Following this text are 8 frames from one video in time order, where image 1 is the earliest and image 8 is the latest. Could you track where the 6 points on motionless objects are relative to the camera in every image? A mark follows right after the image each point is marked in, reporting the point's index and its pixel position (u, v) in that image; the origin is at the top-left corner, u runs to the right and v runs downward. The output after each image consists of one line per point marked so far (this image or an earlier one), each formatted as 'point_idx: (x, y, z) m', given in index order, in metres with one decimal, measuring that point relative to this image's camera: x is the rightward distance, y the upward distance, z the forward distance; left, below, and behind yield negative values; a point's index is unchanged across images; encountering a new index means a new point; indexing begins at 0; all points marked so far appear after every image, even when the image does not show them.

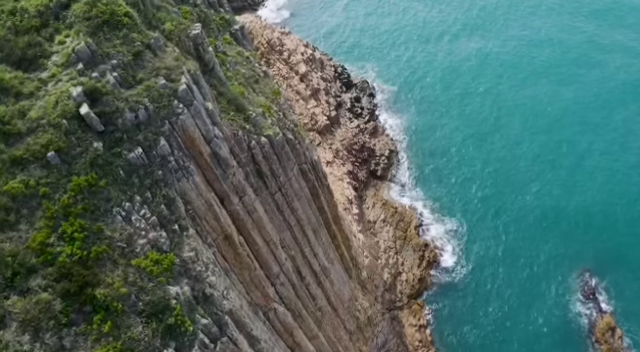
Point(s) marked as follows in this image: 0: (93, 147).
0: (-7.4, +1.0, +18.8) m
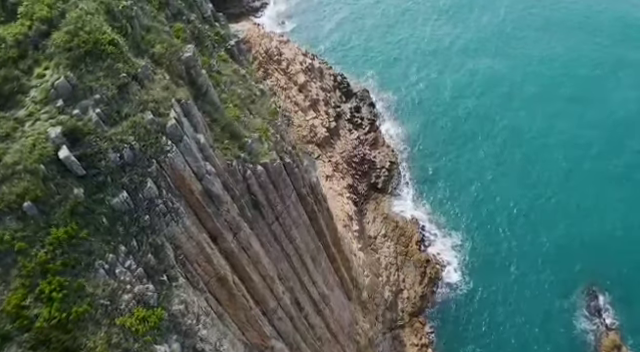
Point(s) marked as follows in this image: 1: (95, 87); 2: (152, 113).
0: (-7.4, -0.5, +17.3) m
1: (-7.5, +2.9, +19.2) m
2: (-5.8, +2.2, +19.9) m
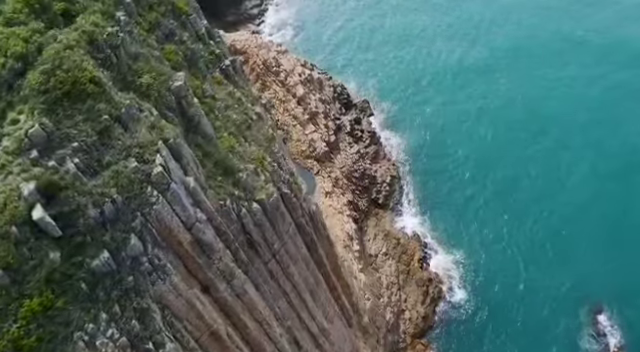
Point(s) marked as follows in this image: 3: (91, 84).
0: (-7.4, -2.2, +15.7) m
1: (-7.5, +1.3, +17.6) m
2: (-5.8, +0.5, +18.3) m
3: (-7.4, +3.0, +18.7) m
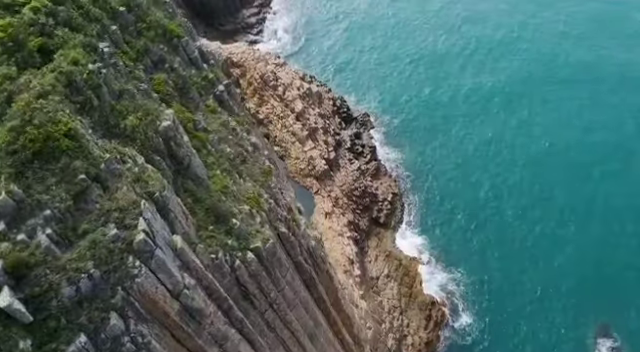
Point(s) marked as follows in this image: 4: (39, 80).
0: (-7.4, -4.2, +14.0) m
1: (-7.5, -0.7, +15.8) m
2: (-5.8, -1.4, +16.5) m
3: (-7.4, +1.1, +16.9) m
4: (-9.1, +3.1, +18.8) m
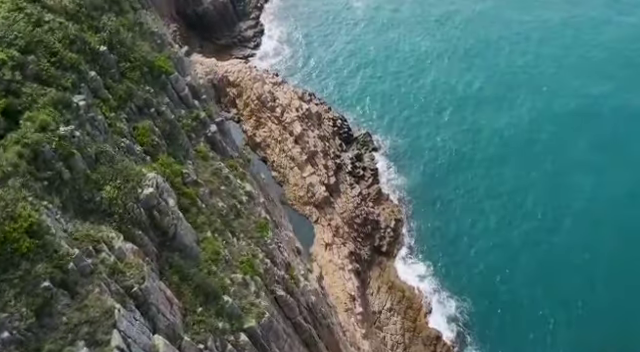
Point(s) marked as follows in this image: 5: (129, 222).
0: (-7.3, -7.0, +11.8) m
1: (-7.5, -3.4, +13.5) m
2: (-5.8, -4.1, +14.2) m
3: (-7.4, -1.6, +14.6) m
4: (-9.1, +0.5, +16.3) m
5: (-6.3, -1.5, +18.8) m
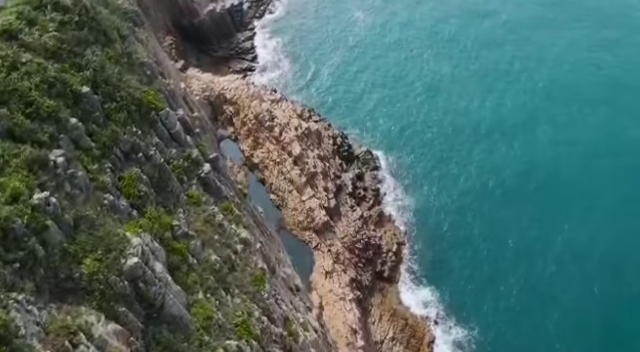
0: (-7.3, -9.3, +10.2) m
1: (-7.4, -5.6, +11.8) m
2: (-5.7, -6.4, +12.6) m
3: (-7.3, -3.8, +12.9) m
4: (-9.0, -1.7, +14.6) m
5: (-6.2, -3.7, +17.0) m
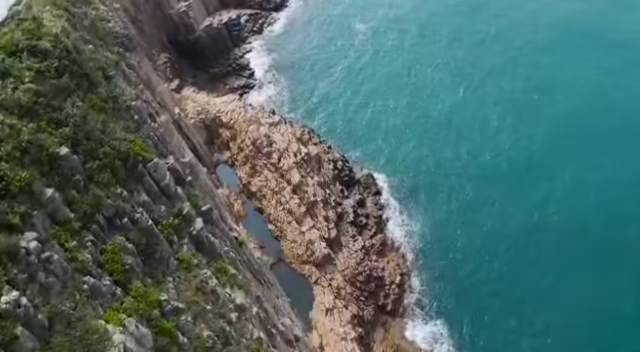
0: (-7.2, -12.1, +8.5) m
1: (-7.3, -8.4, +10.1) m
2: (-5.6, -9.1, +10.8) m
3: (-7.2, -6.6, +11.1) m
4: (-8.9, -4.4, +12.7) m
5: (-6.2, -6.3, +15.2) m
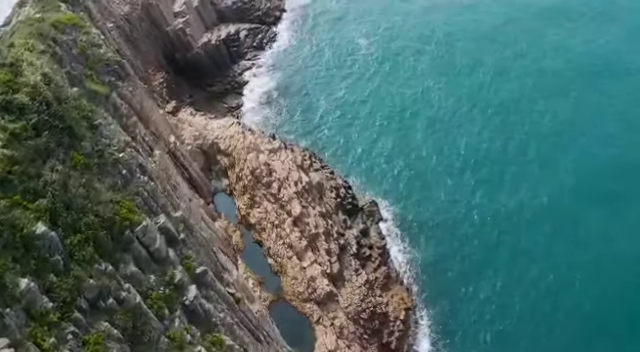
0: (-7.1, -15.0, +7.0) m
1: (-7.2, -11.3, +8.4) m
2: (-5.5, -12.0, +9.2) m
3: (-7.1, -9.5, +9.4) m
4: (-8.8, -7.2, +11.0) m
5: (-6.1, -9.0, +13.5) m
